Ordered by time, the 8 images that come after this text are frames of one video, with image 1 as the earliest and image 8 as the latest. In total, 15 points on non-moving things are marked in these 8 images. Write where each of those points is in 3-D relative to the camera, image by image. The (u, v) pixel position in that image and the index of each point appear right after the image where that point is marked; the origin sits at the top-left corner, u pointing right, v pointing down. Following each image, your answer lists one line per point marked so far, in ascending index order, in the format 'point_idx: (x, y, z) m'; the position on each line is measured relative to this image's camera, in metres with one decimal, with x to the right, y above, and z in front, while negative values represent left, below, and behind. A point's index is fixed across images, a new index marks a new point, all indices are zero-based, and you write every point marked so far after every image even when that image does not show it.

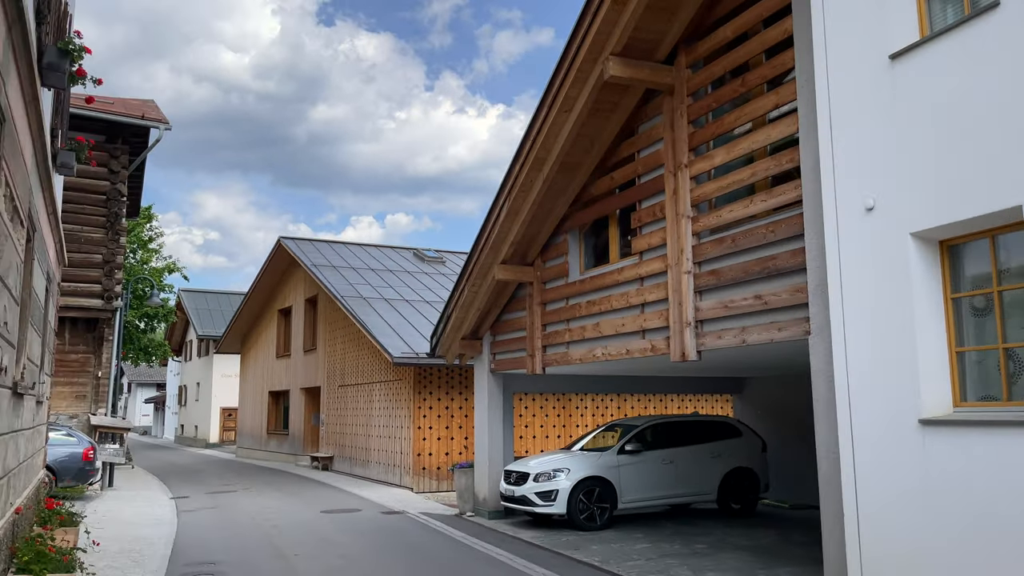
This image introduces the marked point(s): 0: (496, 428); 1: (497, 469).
0: (-0.3, -2.3, +13.0) m
1: (-0.3, -3.0, +12.9) m
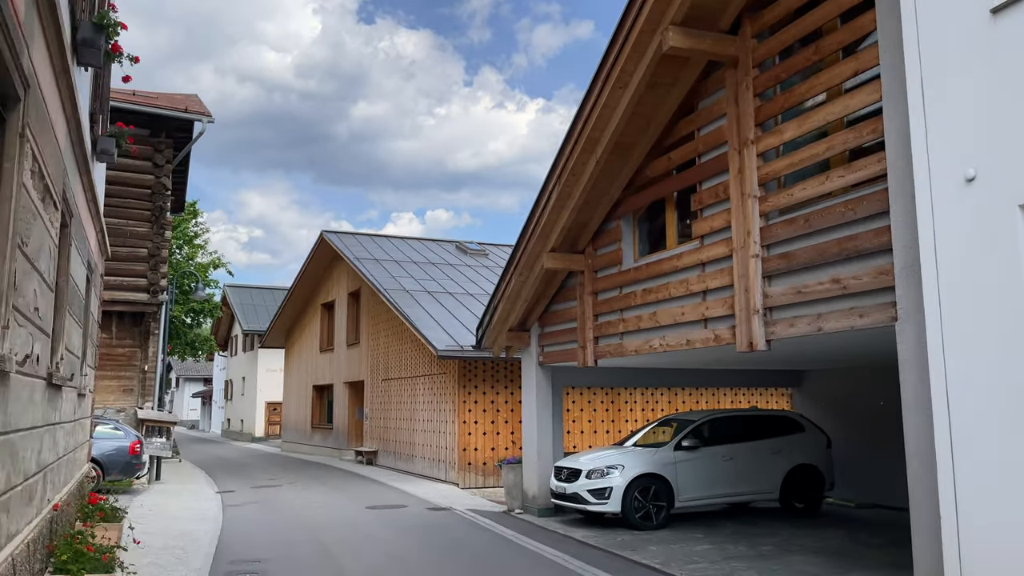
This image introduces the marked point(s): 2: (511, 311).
0: (+0.5, -2.2, +12.5) m
1: (+0.5, -2.8, +12.4) m
2: (0.0, -0.4, +12.7) m
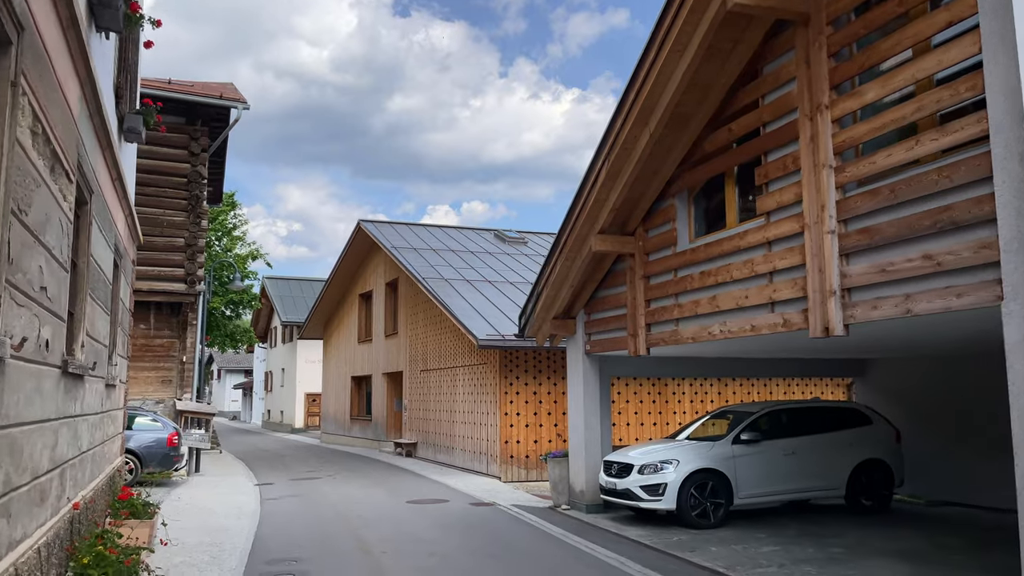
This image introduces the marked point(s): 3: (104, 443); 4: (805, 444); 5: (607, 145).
0: (+1.2, -1.9, +11.9) m
1: (+1.2, -2.6, +11.8) m
2: (+0.7, -0.2, +12.0) m
3: (-3.9, -1.5, +7.6) m
4: (+4.1, -2.2, +11.0) m
5: (+1.2, +1.8, +9.9) m
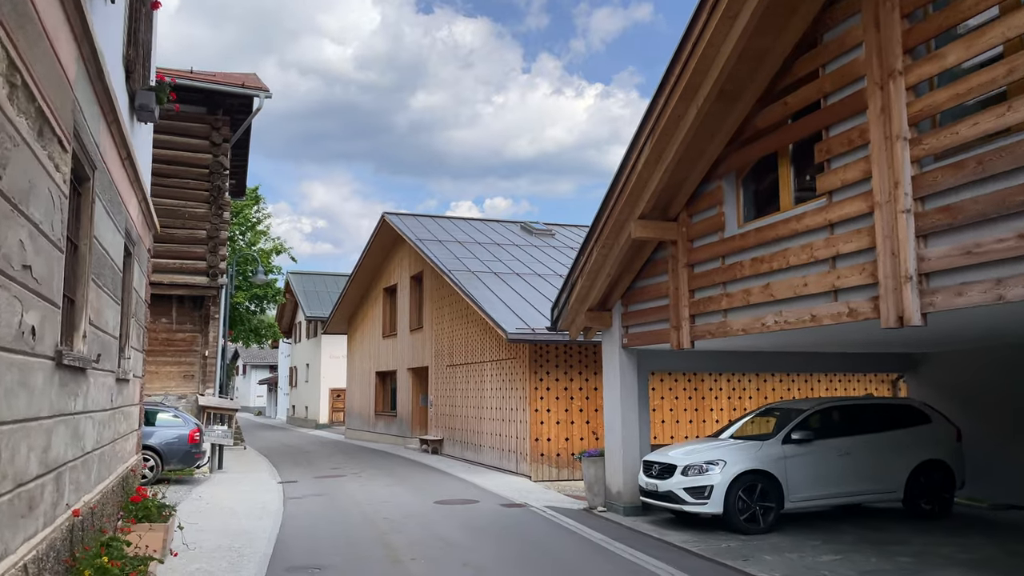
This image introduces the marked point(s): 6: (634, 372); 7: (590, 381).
0: (+1.7, -1.8, +11.3) m
1: (+1.7, -2.4, +11.2) m
2: (+1.1, 0.0, +11.4) m
3: (-3.6, -1.4, +7.1) m
4: (+4.5, -2.0, +10.2) m
5: (+1.6, +1.9, +9.2) m
6: (+1.8, -1.2, +11.4) m
7: (+1.6, -1.9, +16.0) m
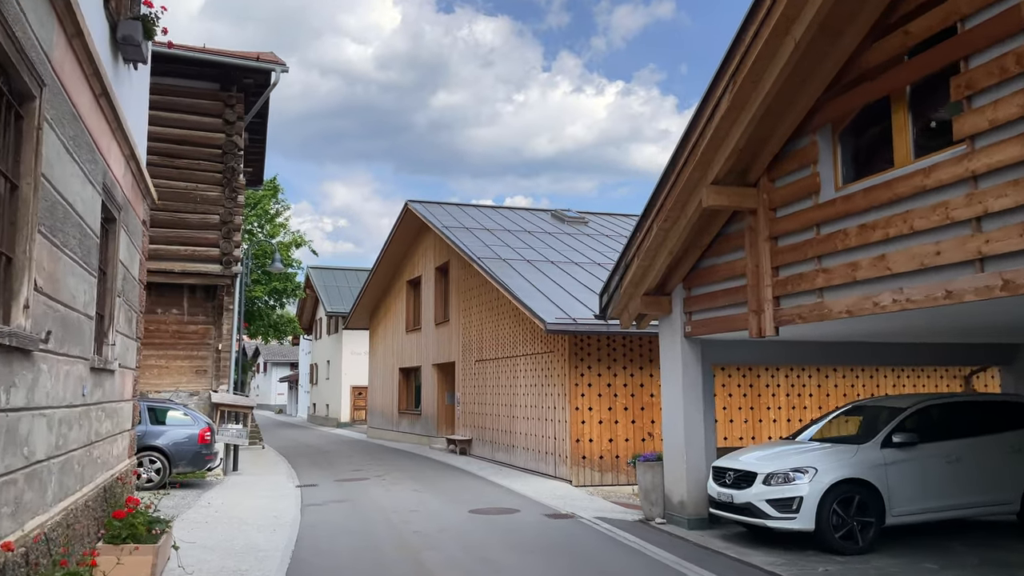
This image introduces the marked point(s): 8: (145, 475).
0: (+2.3, -1.5, +9.8) m
1: (+2.3, -2.2, +9.8) m
2: (+1.7, +0.2, +10.0) m
3: (-3.1, -1.2, +5.8) m
4: (+5.1, -1.8, +8.7) m
5: (+2.1, +2.2, +7.8) m
6: (+2.4, -1.0, +10.0) m
7: (+2.3, -1.6, +14.6) m
8: (-6.0, -3.1, +12.9) m
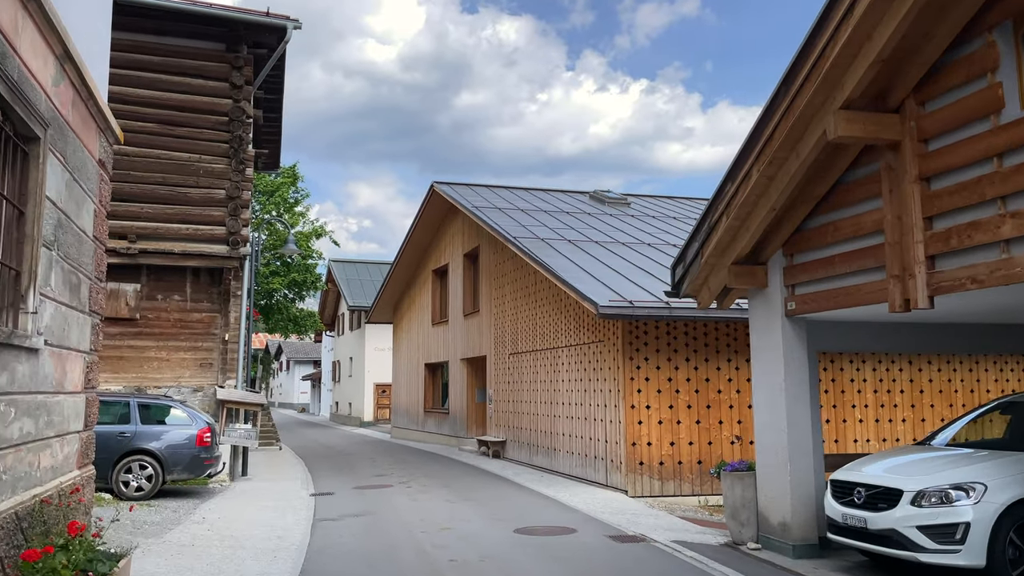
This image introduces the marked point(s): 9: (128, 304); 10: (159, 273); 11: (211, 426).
0: (+2.8, -1.2, +7.8) m
1: (+2.9, -1.8, +7.7) m
2: (+2.3, +0.6, +8.0) m
3: (-2.6, -0.8, +4.0) m
4: (+5.6, -1.4, +6.6) m
5: (+2.6, +2.5, +5.8) m
6: (+2.9, -0.6, +7.9) m
7: (+3.0, -1.3, +12.6) m
8: (-5.3, -2.8, +11.1) m
9: (-7.1, -0.3, +14.5) m
10: (-6.7, +0.3, +14.9) m
11: (-4.6, -2.1, +12.0) m
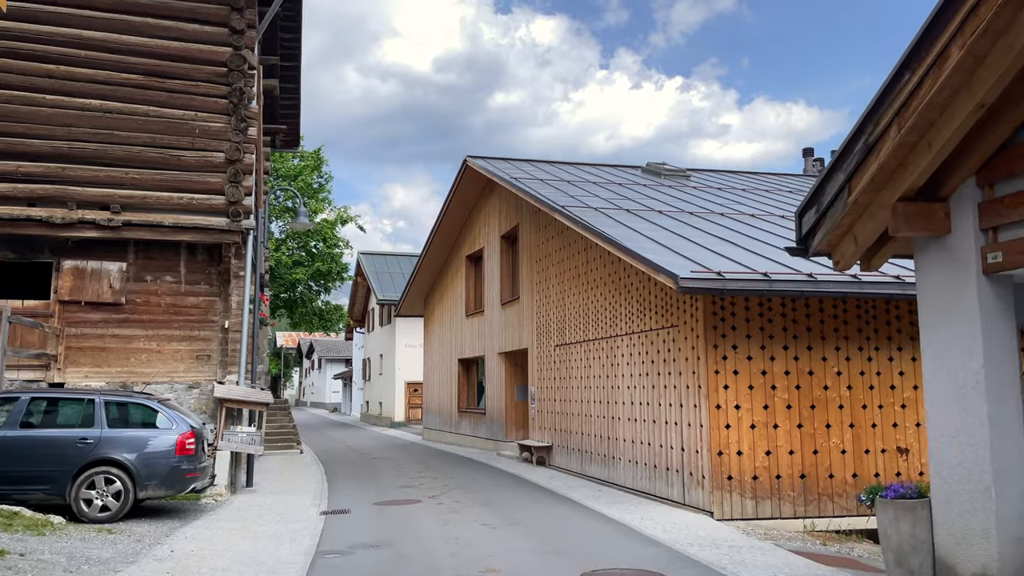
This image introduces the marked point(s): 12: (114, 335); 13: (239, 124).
0: (+3.3, -0.8, +5.3) m
1: (+3.3, -1.5, +5.2) m
2: (+2.8, +0.9, +5.5) m
3: (-2.3, -0.5, +1.7) m
4: (+6.0, -1.0, +4.0) m
5: (+3.0, +2.9, +3.2) m
6: (+3.4, -0.2, +5.4) m
7: (+3.7, -0.9, +10.0) m
8: (-4.7, -2.4, +9.0) m
9: (-6.3, 0.0, +12.4) m
10: (-5.9, +0.6, +12.7) m
11: (-3.9, -1.7, +9.8) m
12: (-6.3, -0.7, +12.4) m
13: (-4.4, +2.7, +12.8) m
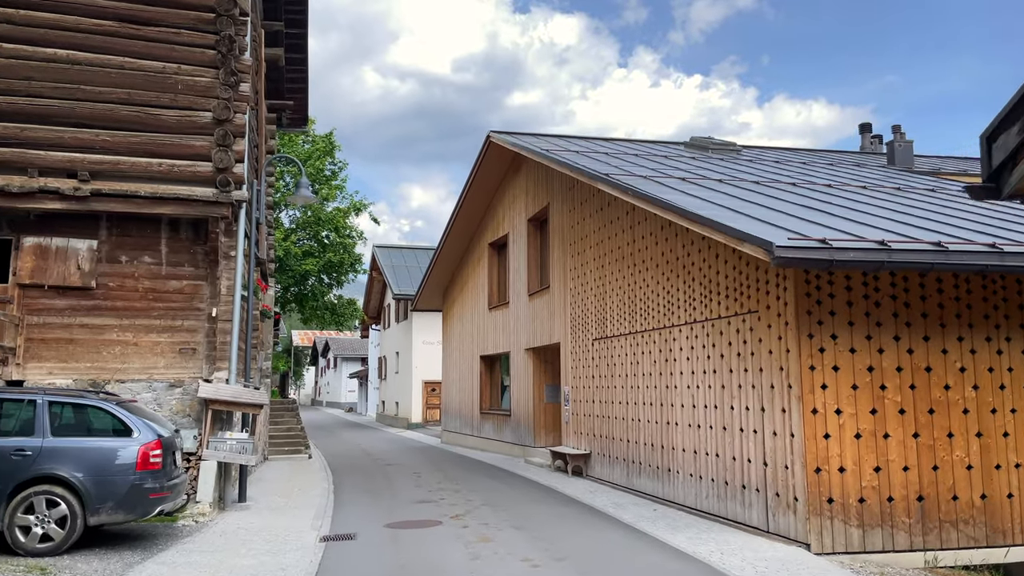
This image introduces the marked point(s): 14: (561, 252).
0: (+3.7, -0.6, +3.3) m
1: (+3.7, -1.2, +3.2) m
2: (+3.1, +1.2, +3.5) m
3: (-2.1, -0.2, -0.2) m
4: (+6.3, -0.8, +1.9) m
5: (+3.3, +3.1, +1.3) m
6: (+3.7, 0.0, +3.4) m
7: (+4.1, -0.7, +8.0) m
8: (-4.3, -2.2, +7.2) m
9: (-5.8, +0.3, +10.6) m
10: (-5.4, +0.9, +10.9) m
11: (-3.5, -1.5, +7.9) m
12: (-5.8, -0.5, +10.6) m
13: (-3.9, +2.9, +11.0) m
14: (+1.0, +0.7, +15.4) m
